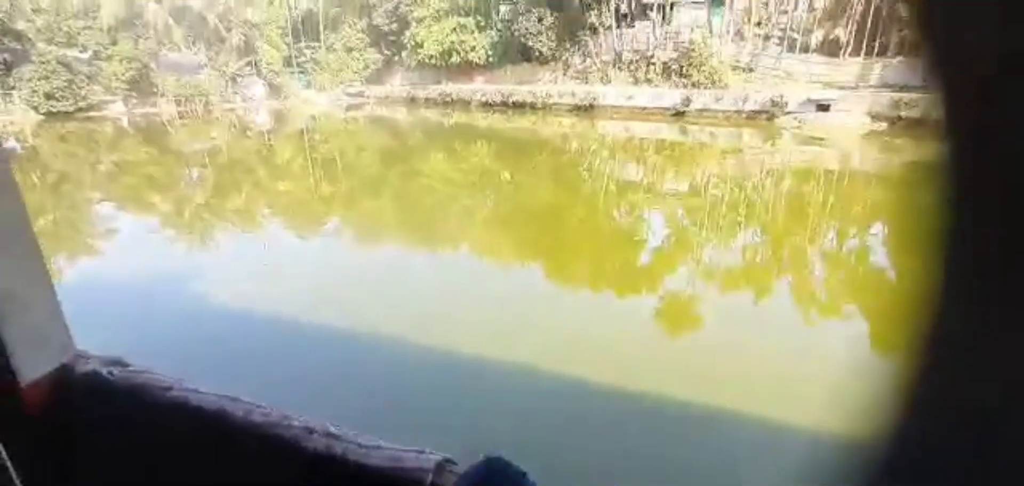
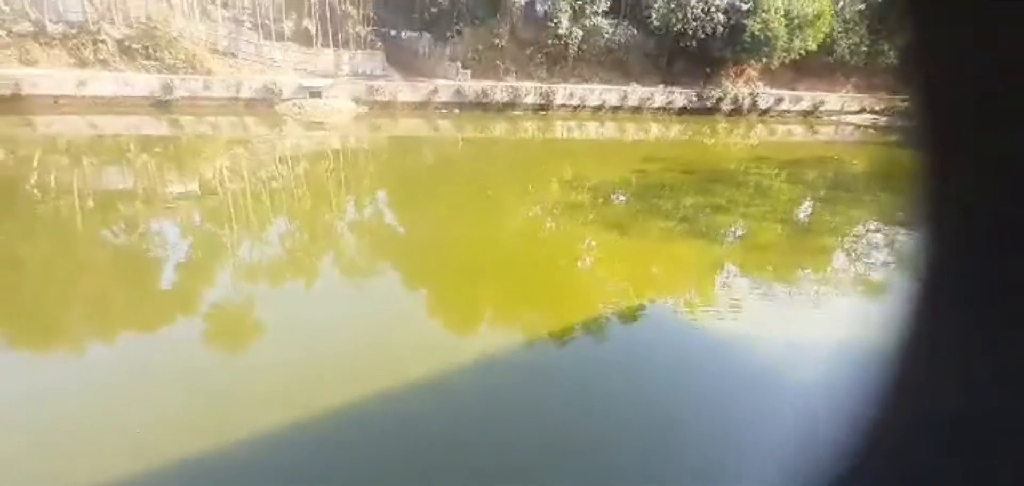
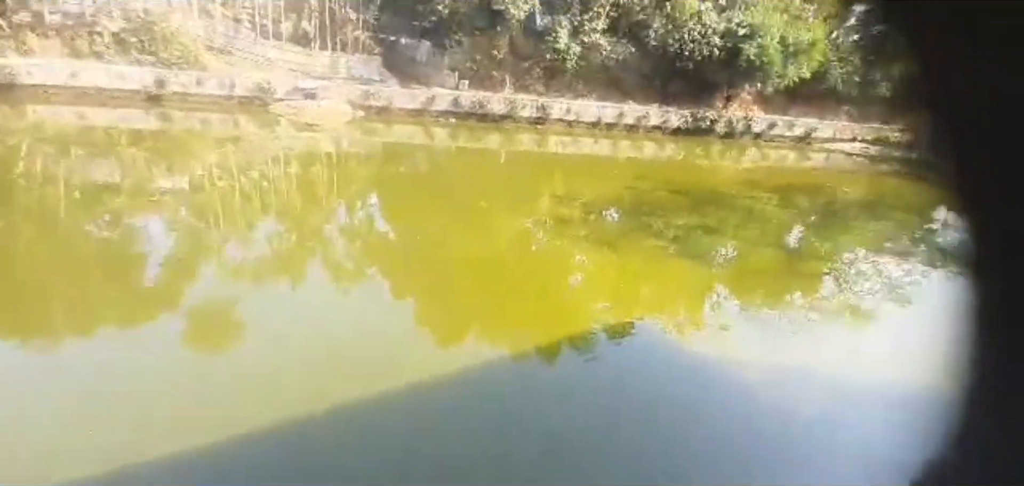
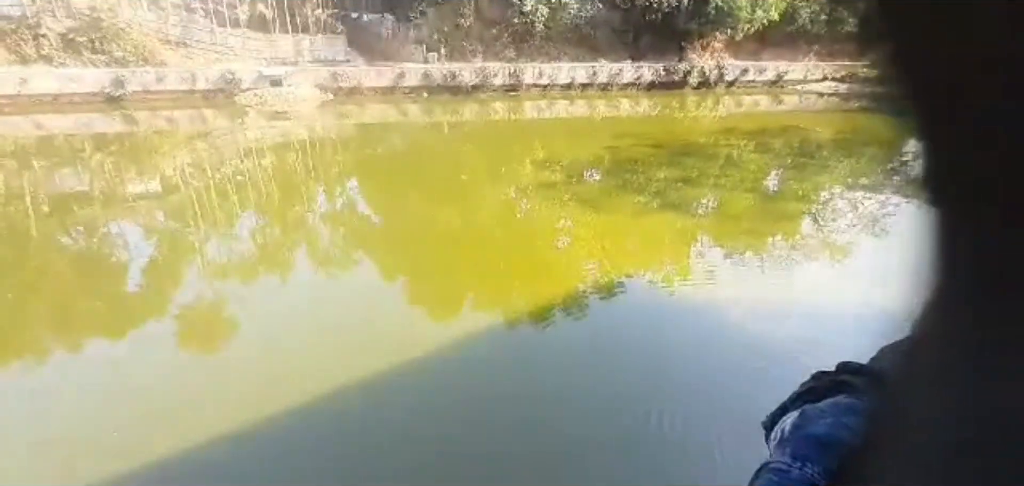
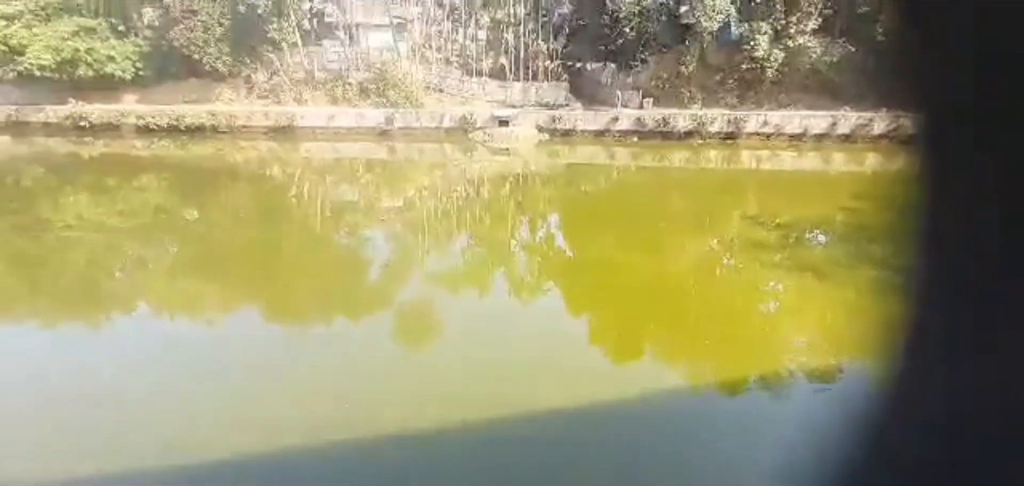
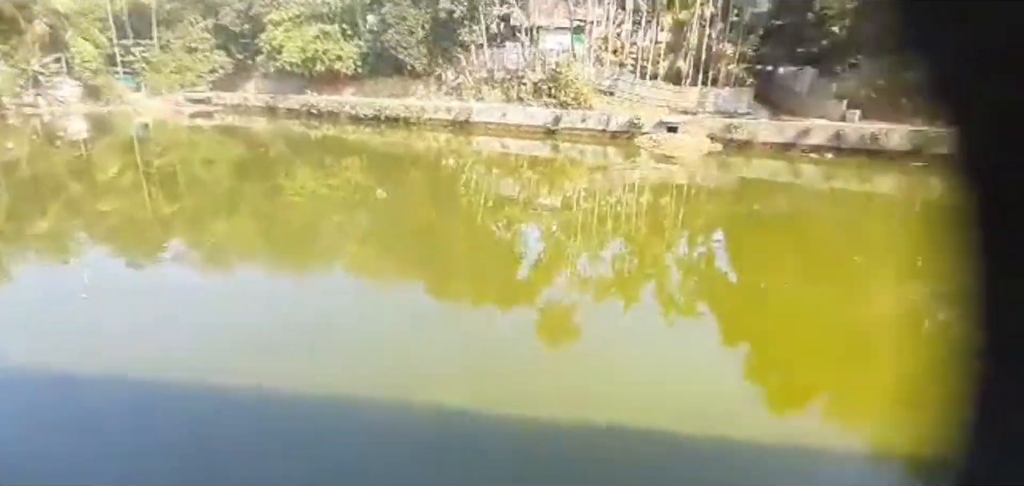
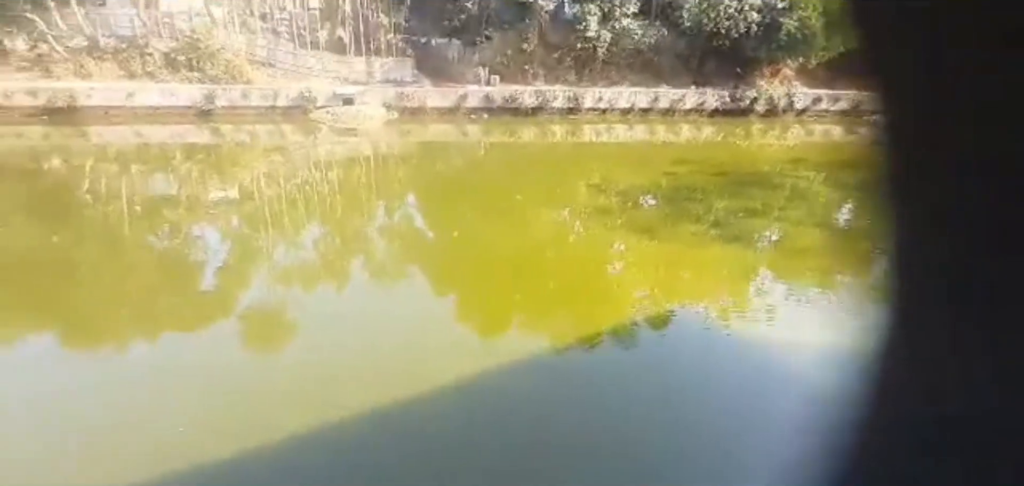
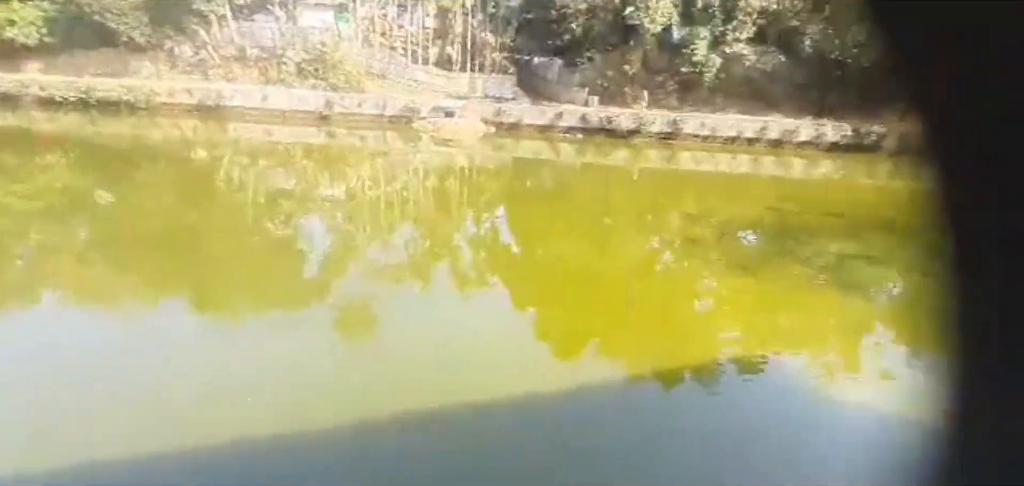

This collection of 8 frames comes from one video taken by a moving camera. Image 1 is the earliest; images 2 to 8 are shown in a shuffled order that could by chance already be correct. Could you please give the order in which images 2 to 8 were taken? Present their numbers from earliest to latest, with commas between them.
6, 8, 3, 4, 2, 7, 5
